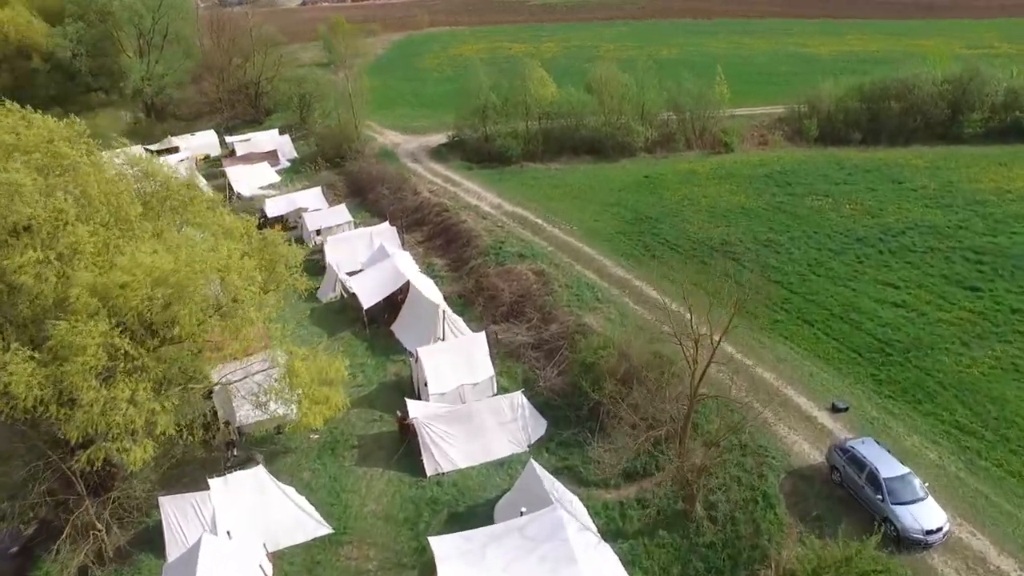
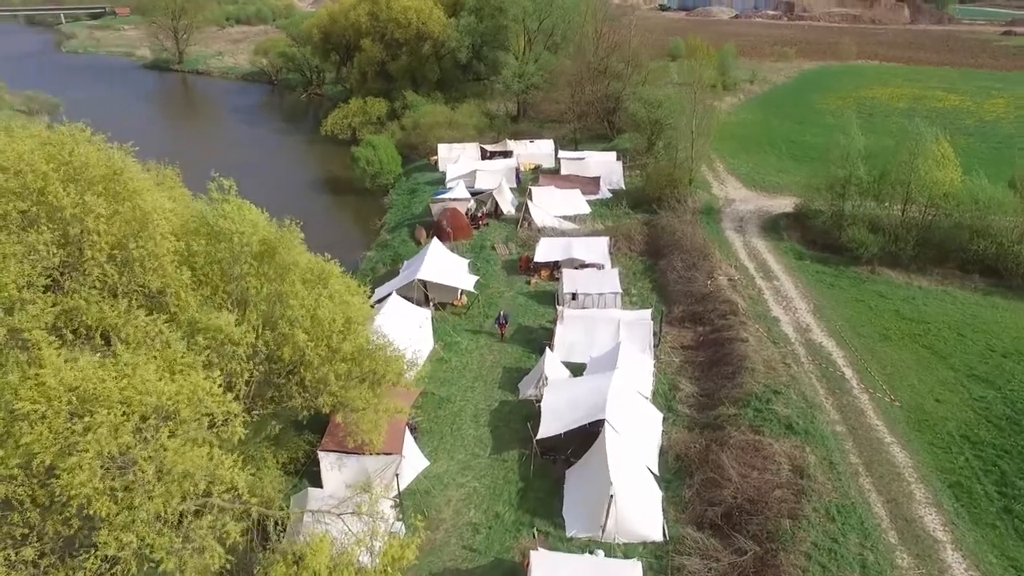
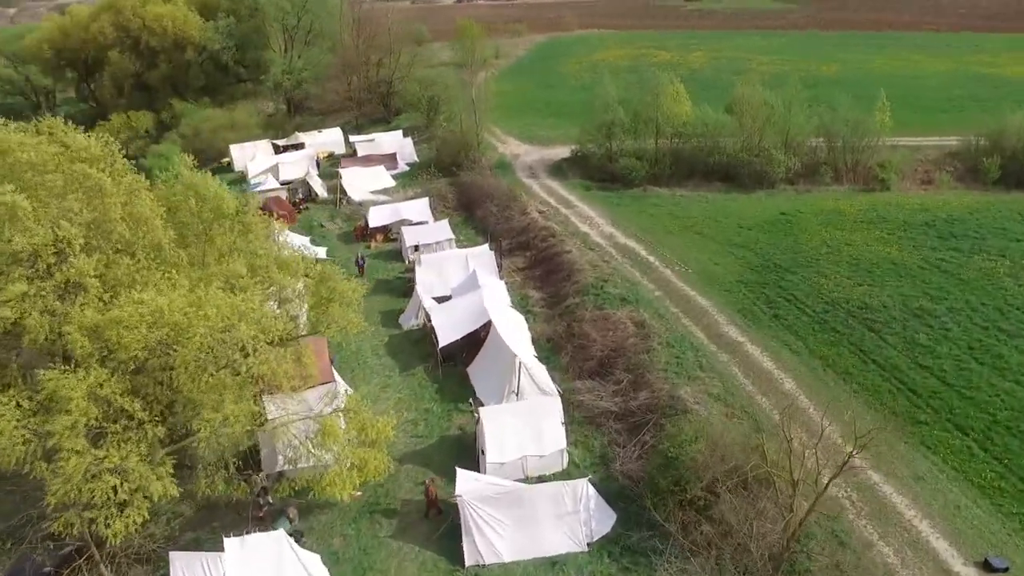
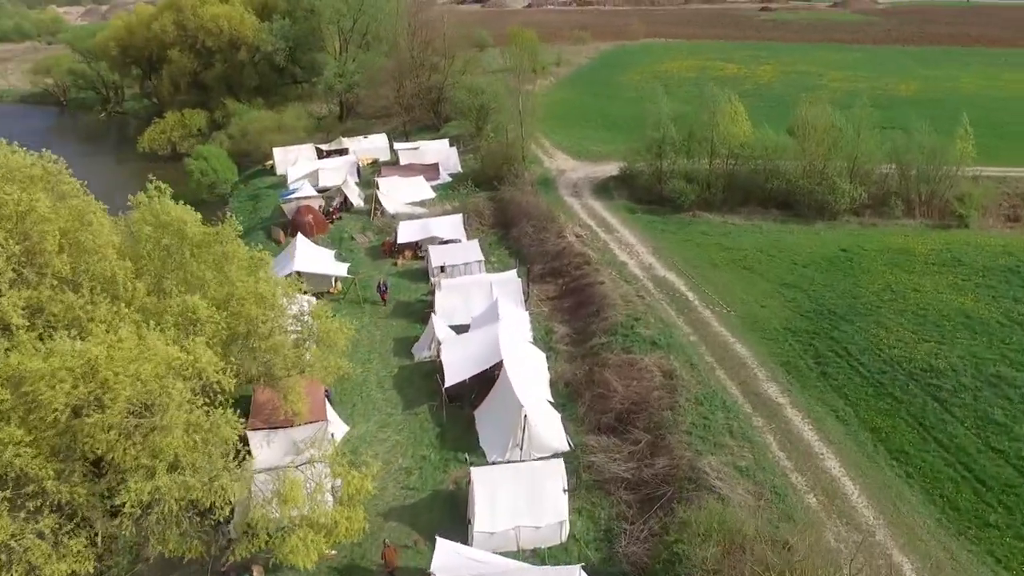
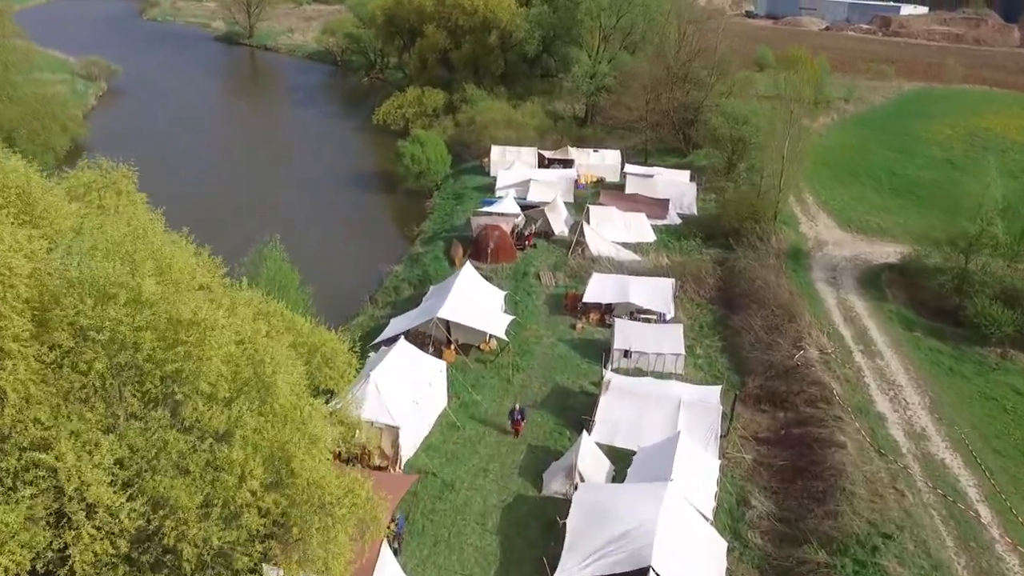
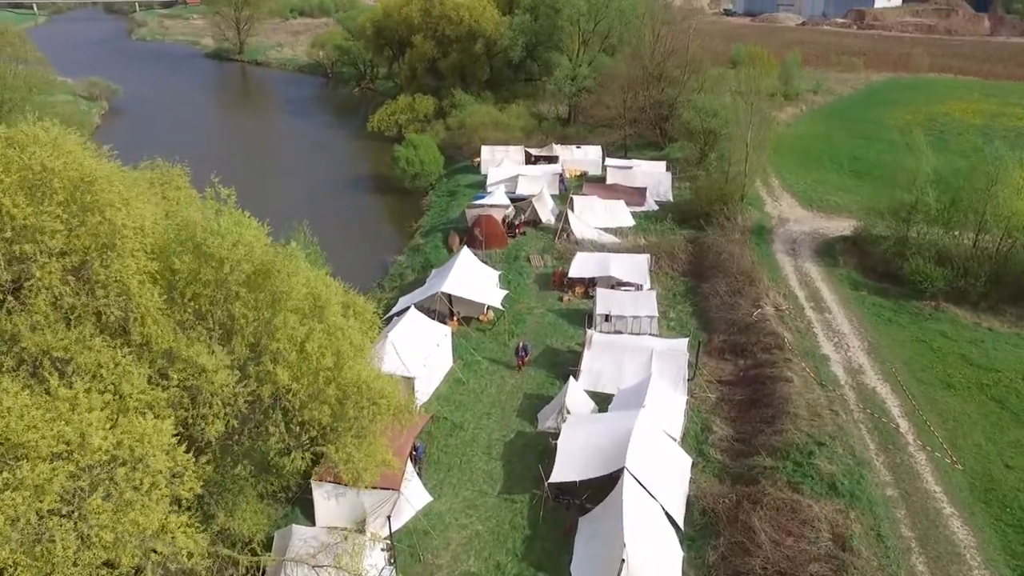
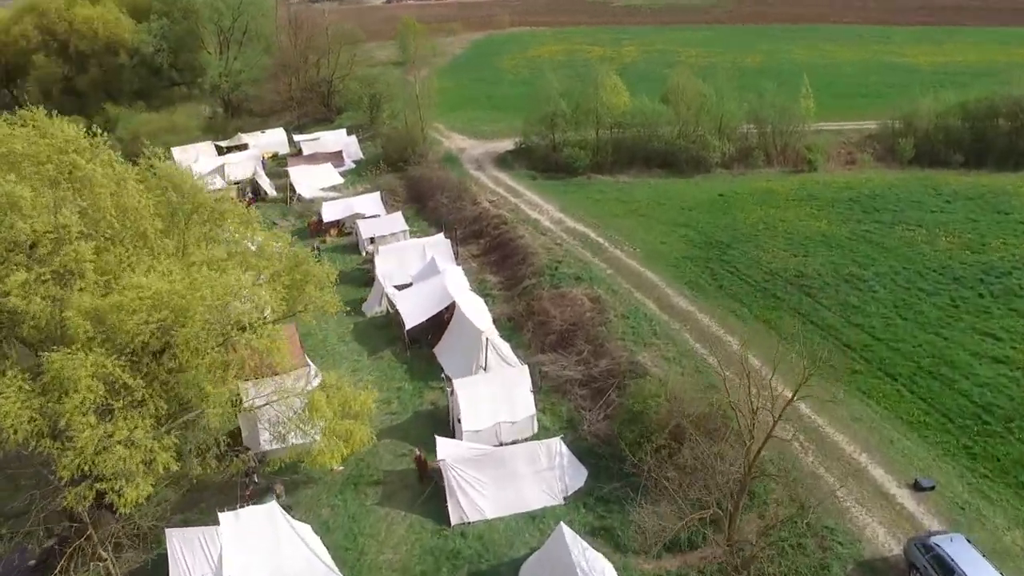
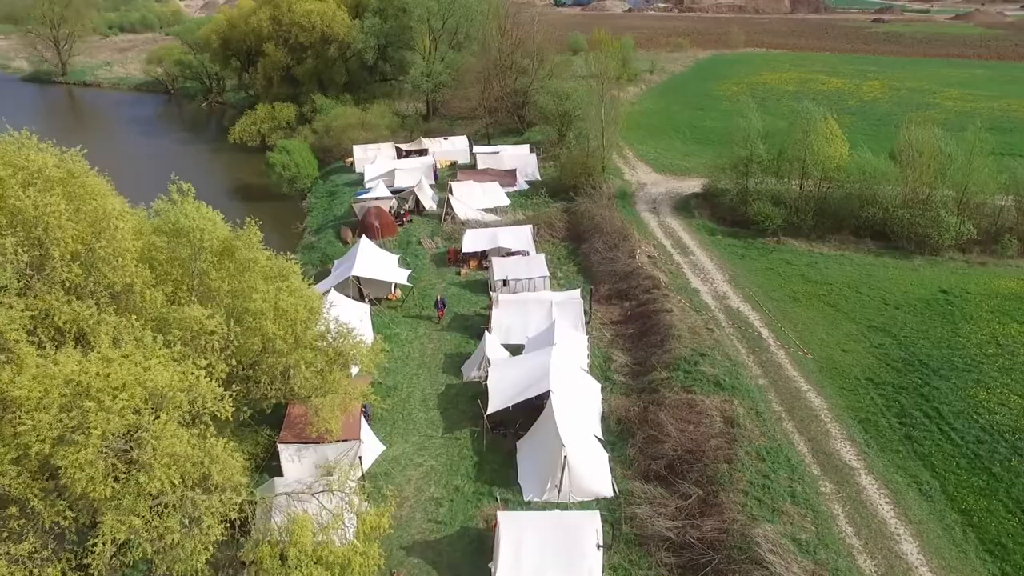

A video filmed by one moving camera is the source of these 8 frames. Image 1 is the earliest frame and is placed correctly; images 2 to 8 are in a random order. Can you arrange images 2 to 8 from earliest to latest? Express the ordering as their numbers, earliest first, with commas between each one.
7, 3, 4, 8, 2, 6, 5
